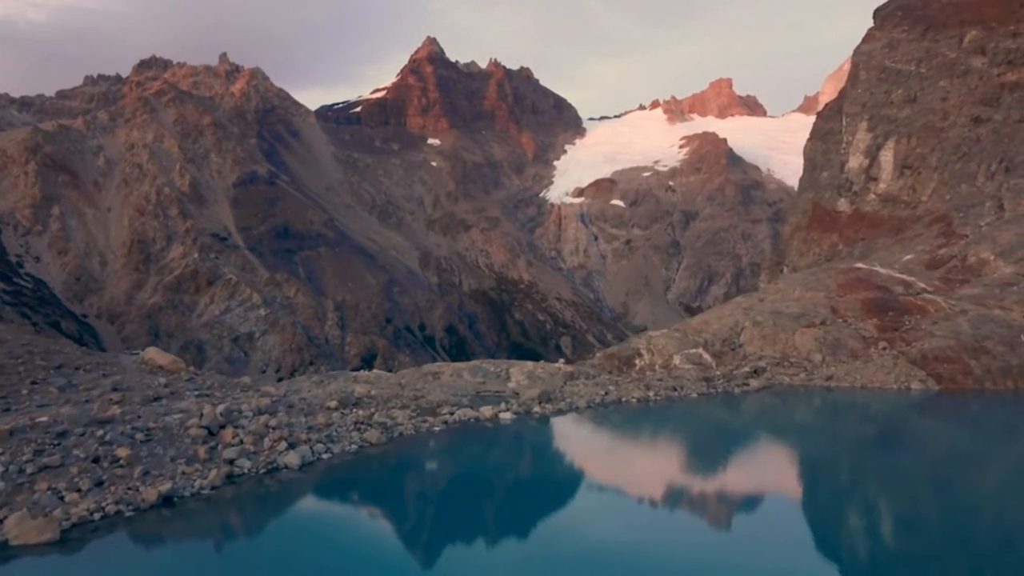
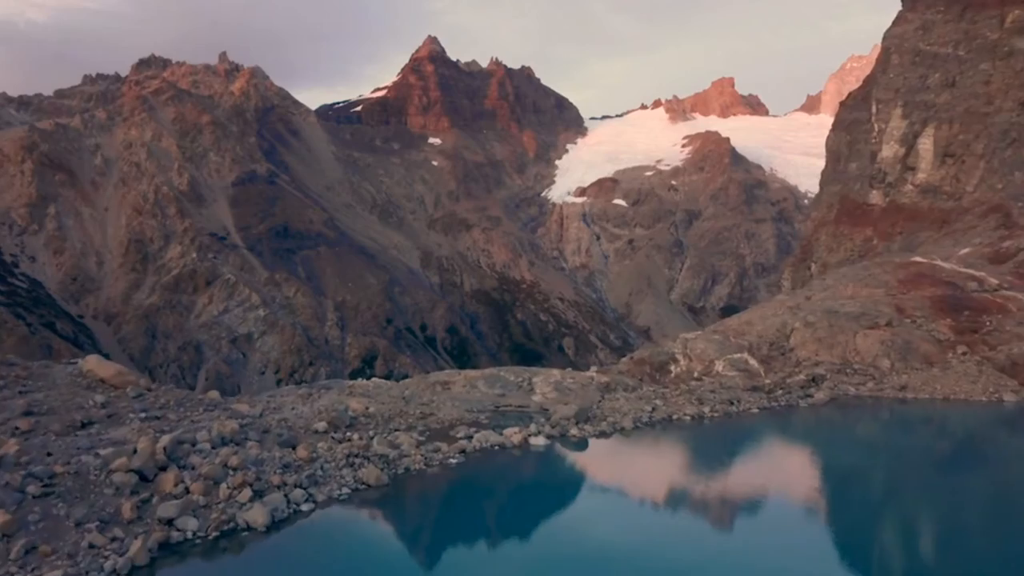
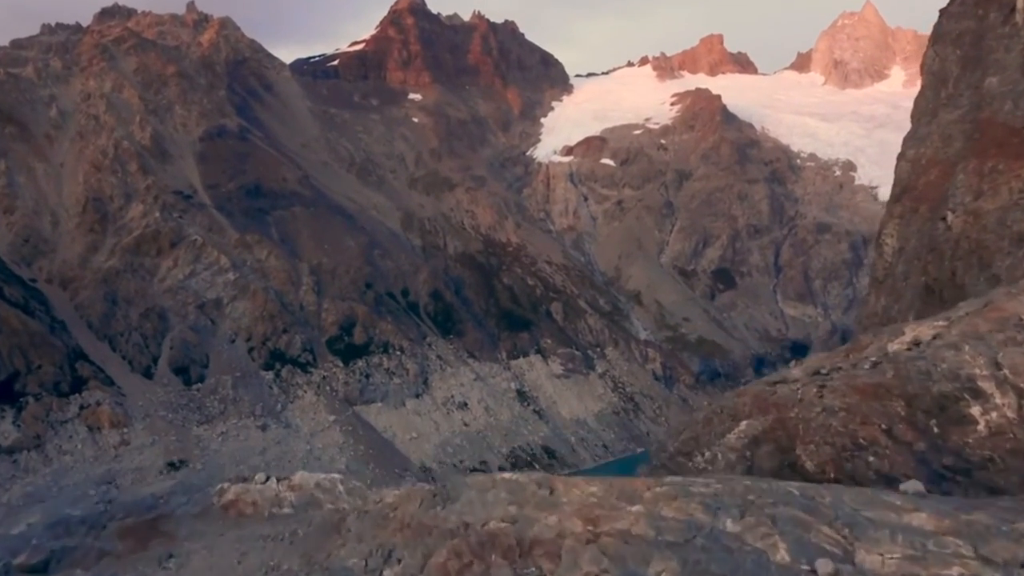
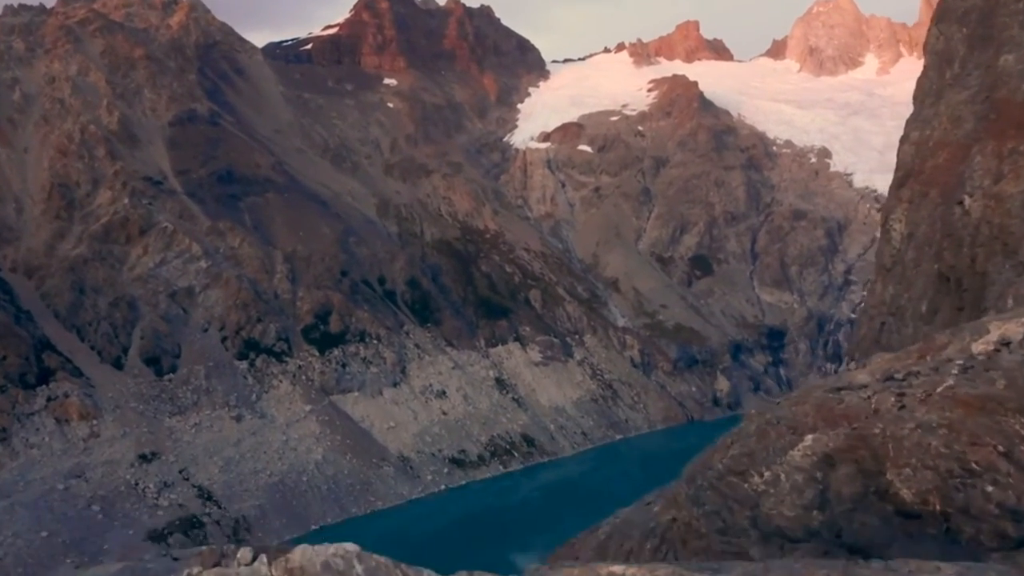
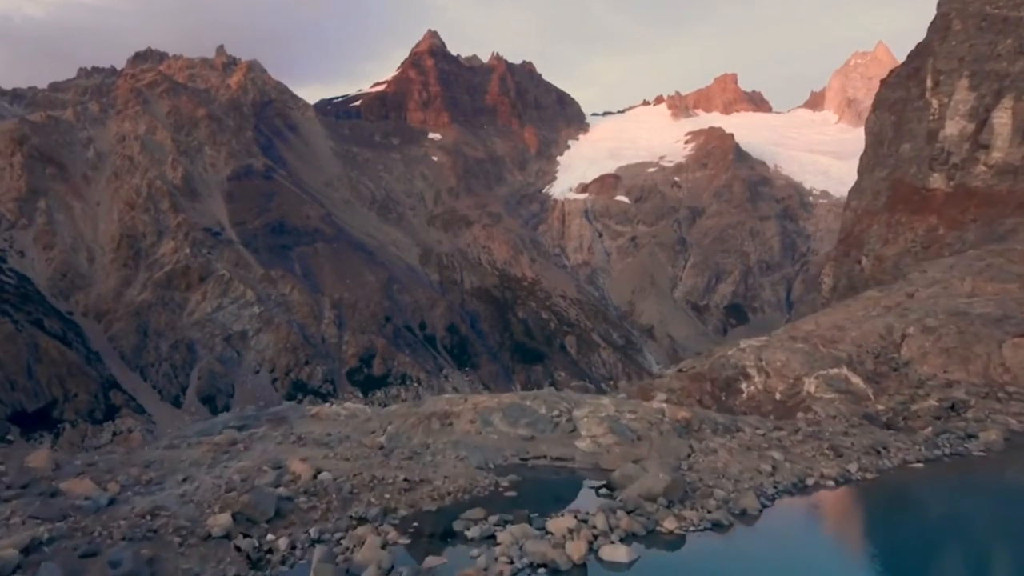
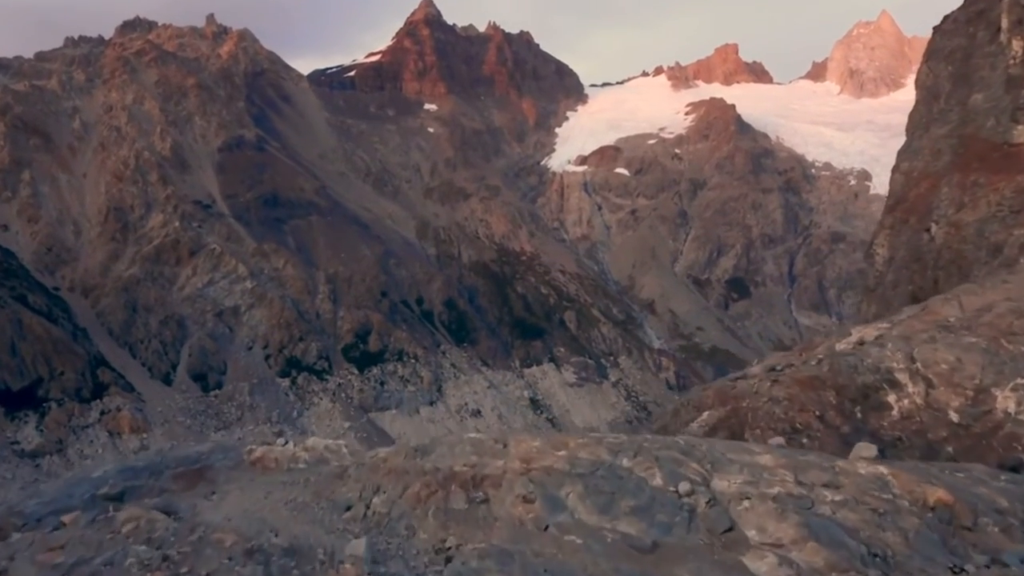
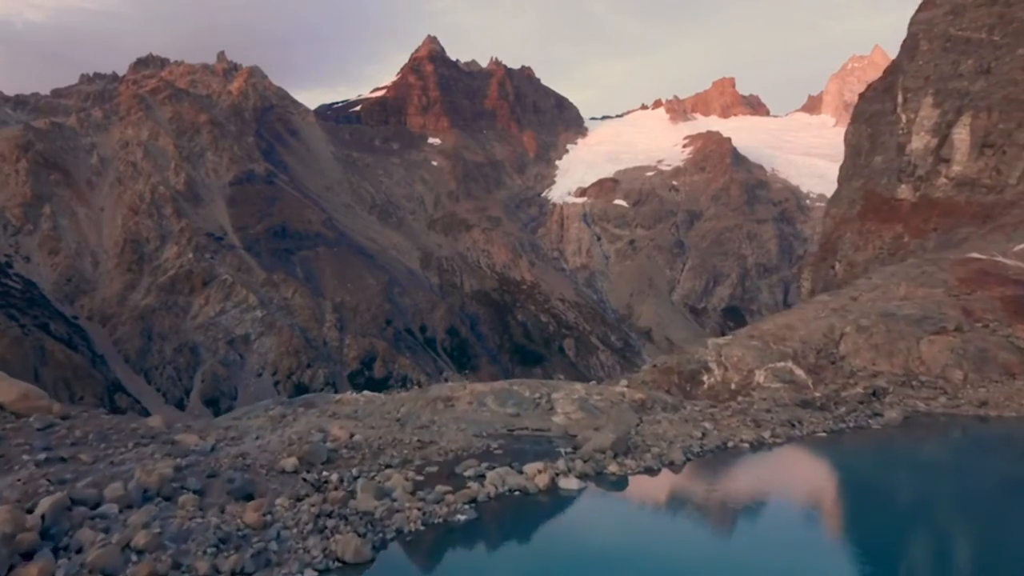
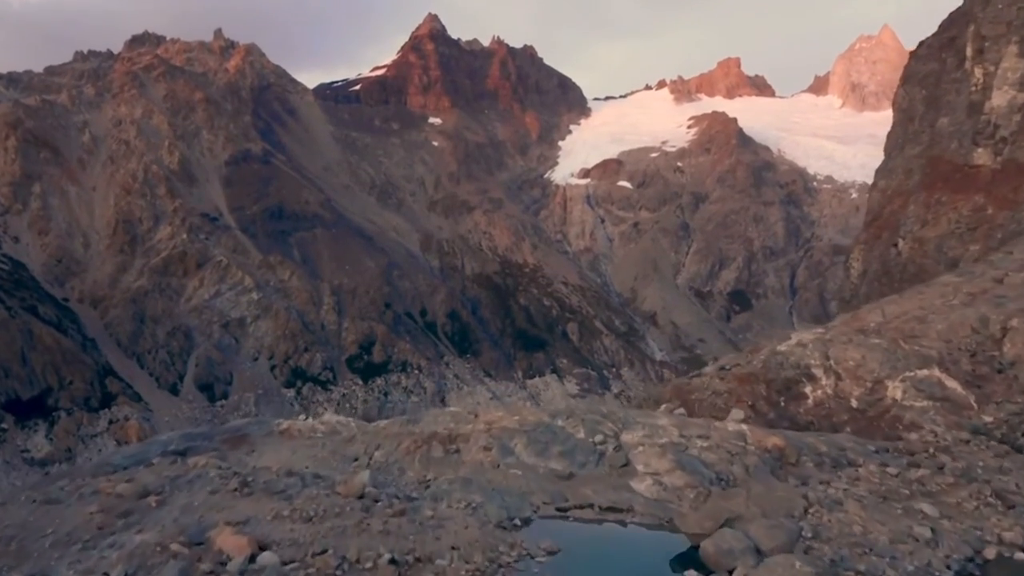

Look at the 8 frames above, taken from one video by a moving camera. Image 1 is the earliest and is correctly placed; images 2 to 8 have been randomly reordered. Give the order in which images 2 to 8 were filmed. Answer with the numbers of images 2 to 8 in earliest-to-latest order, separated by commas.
2, 7, 5, 8, 6, 3, 4
